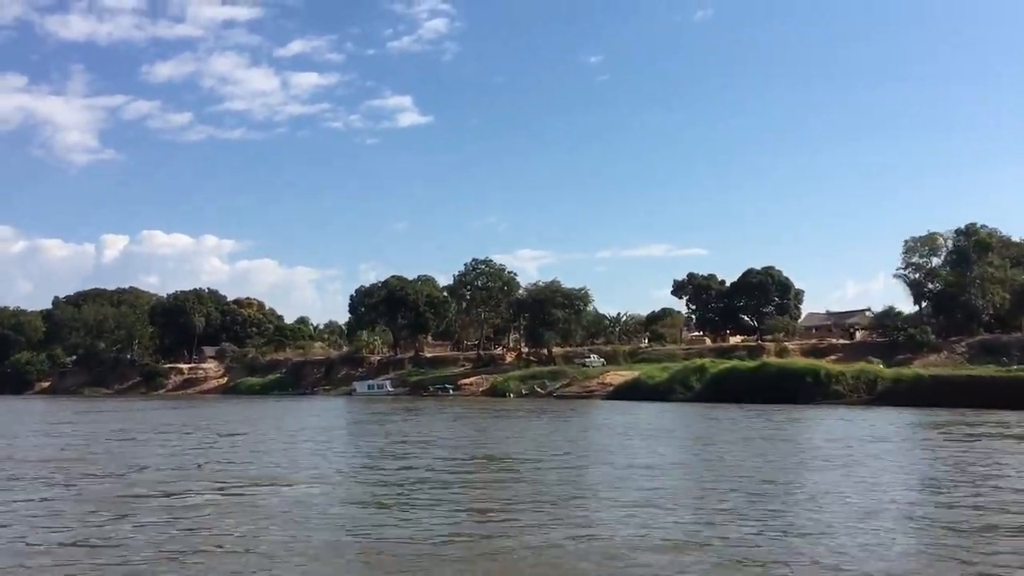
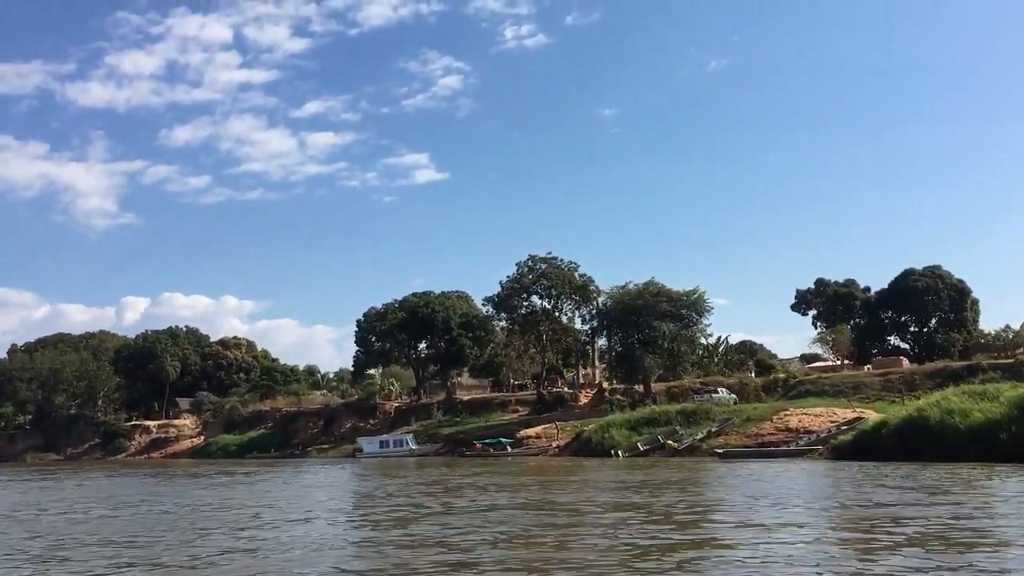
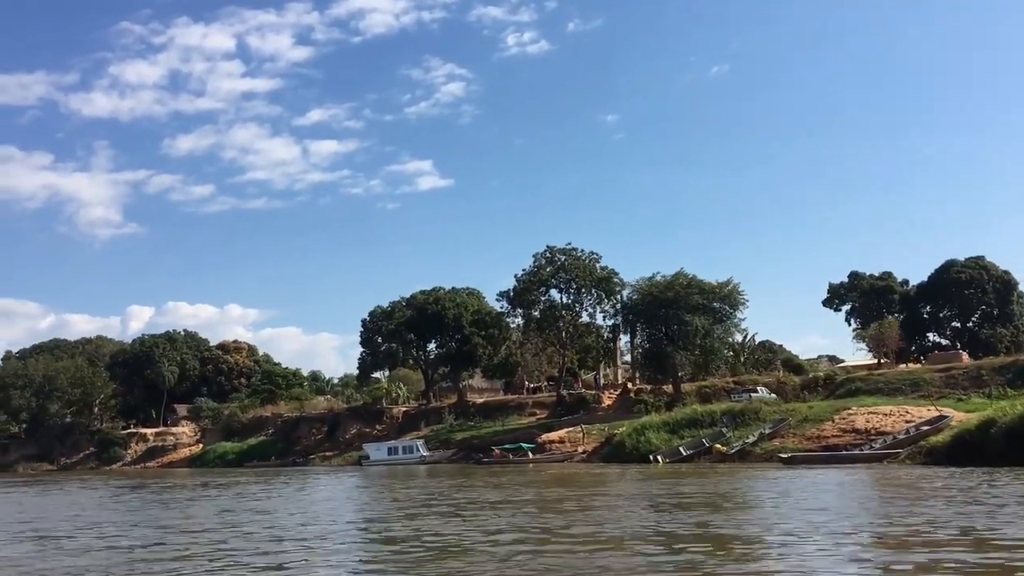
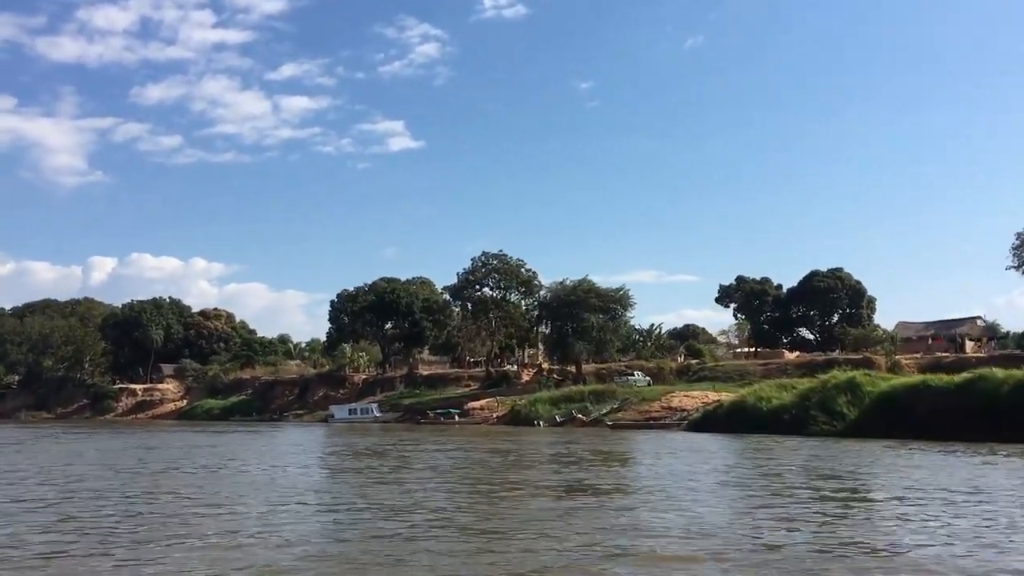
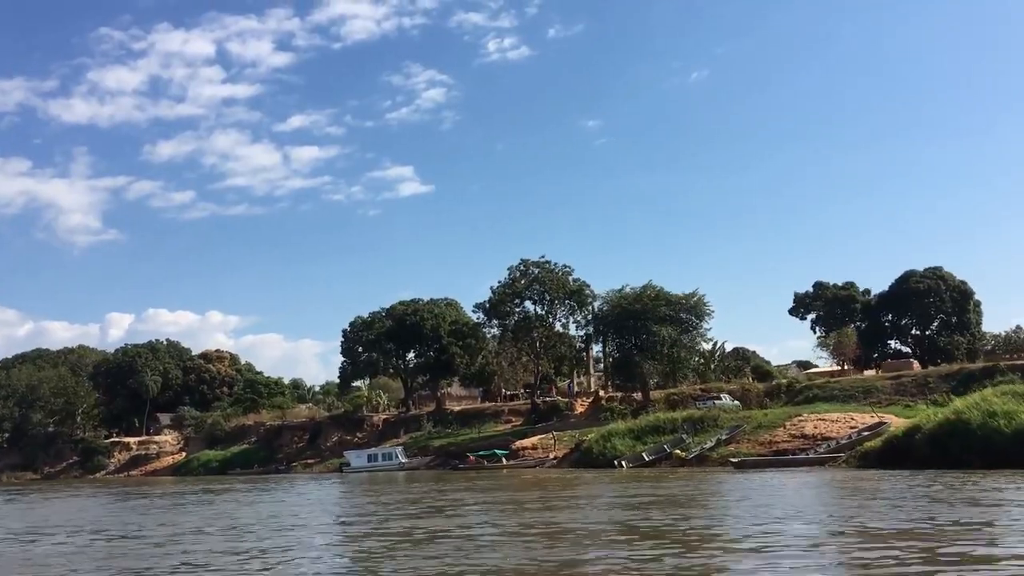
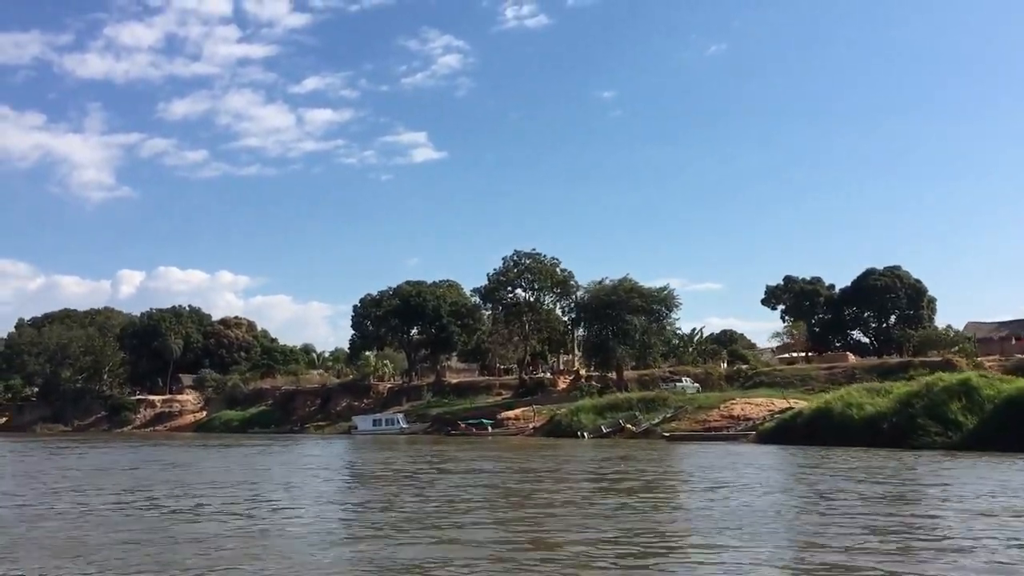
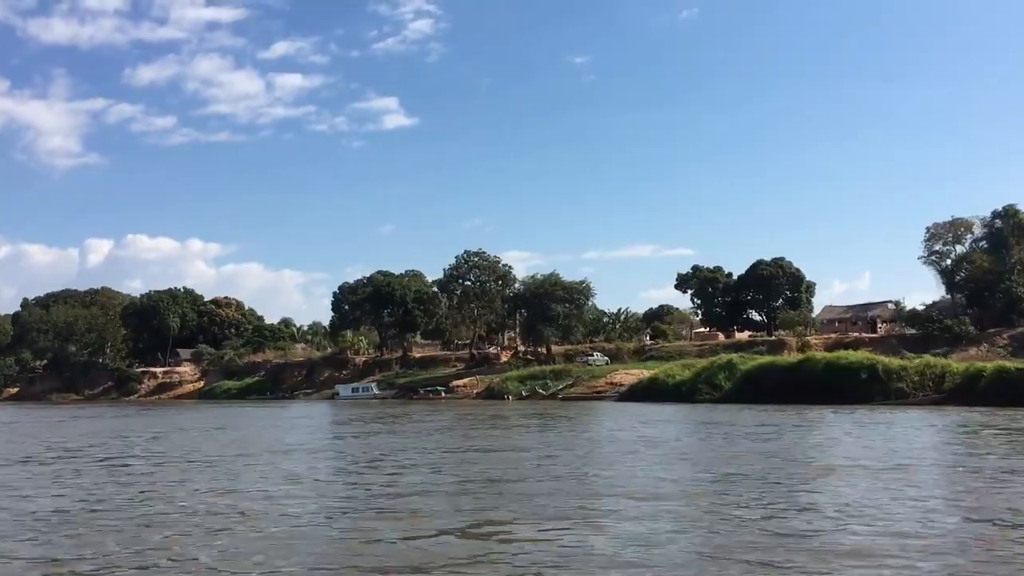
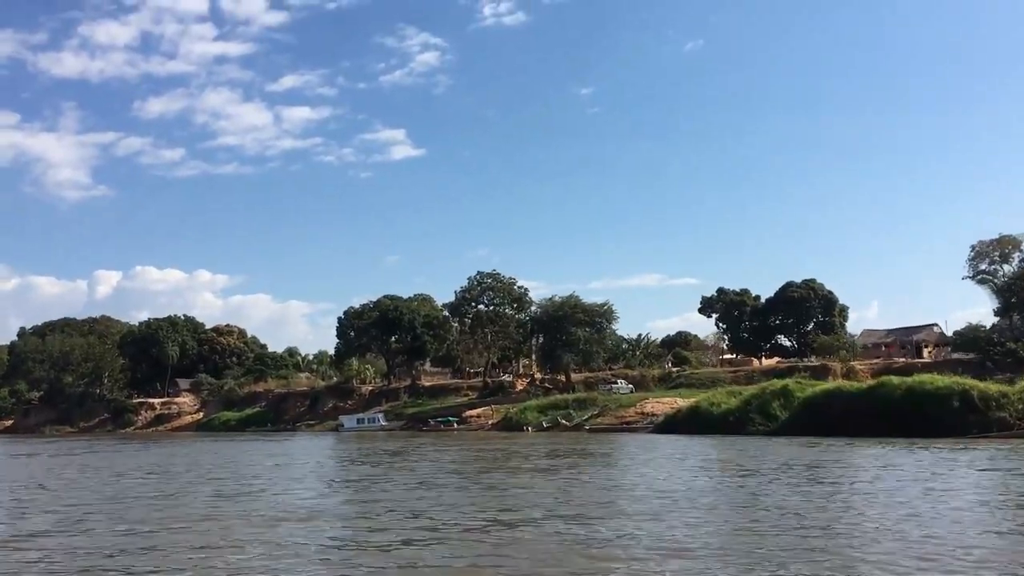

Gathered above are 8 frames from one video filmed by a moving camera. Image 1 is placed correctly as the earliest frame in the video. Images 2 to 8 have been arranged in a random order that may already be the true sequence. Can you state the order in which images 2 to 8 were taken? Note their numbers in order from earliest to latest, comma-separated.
7, 8, 4, 6, 2, 5, 3
